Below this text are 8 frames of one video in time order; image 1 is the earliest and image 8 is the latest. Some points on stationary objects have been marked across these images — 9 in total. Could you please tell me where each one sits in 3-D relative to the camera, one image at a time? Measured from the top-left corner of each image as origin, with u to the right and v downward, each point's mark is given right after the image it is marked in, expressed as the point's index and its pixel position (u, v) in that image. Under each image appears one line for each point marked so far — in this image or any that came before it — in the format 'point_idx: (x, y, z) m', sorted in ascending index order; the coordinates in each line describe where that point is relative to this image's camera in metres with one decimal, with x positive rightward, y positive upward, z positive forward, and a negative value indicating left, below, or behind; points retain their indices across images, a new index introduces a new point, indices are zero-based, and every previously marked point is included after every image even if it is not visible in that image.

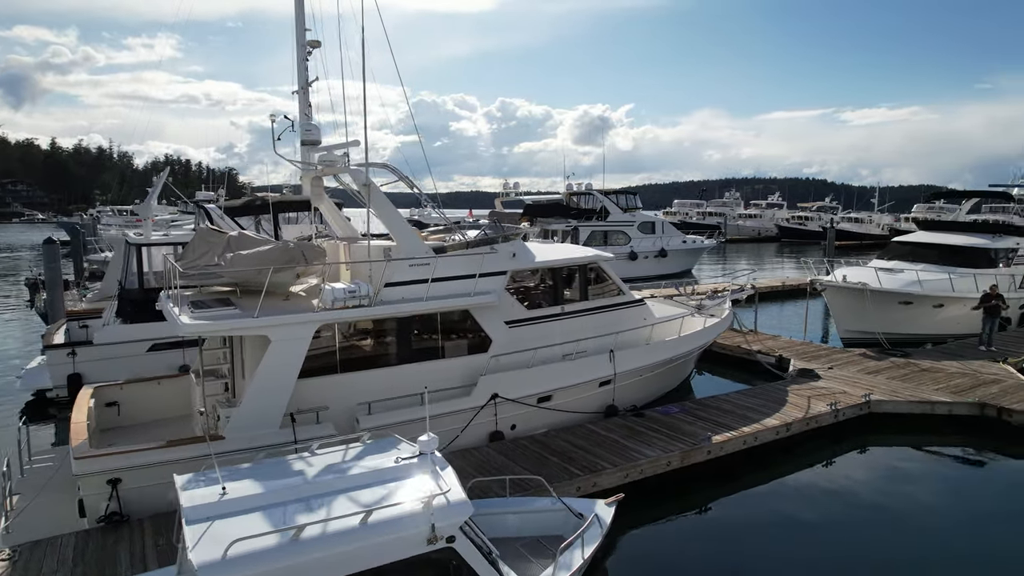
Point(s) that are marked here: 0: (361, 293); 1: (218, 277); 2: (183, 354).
0: (-1.6, -0.1, +6.2) m
1: (-3.2, +0.1, +6.4) m
2: (-5.7, -1.2, +10.3) m
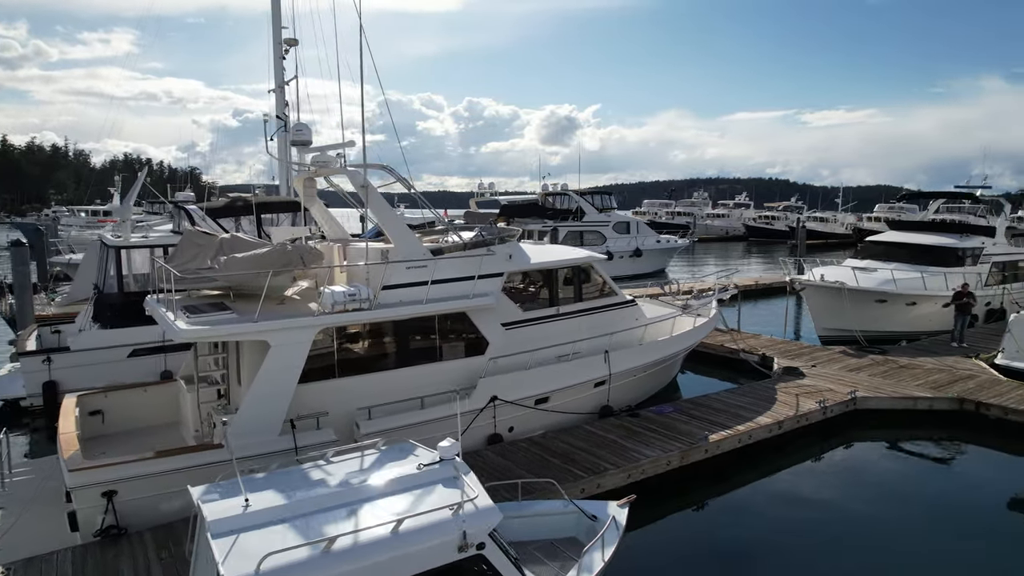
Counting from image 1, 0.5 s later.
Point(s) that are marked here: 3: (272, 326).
0: (-1.5, -0.1, +6.1) m
1: (-3.1, +0.1, +6.3) m
2: (-5.9, -1.2, +10.0) m
3: (-2.3, -0.4, +5.6) m
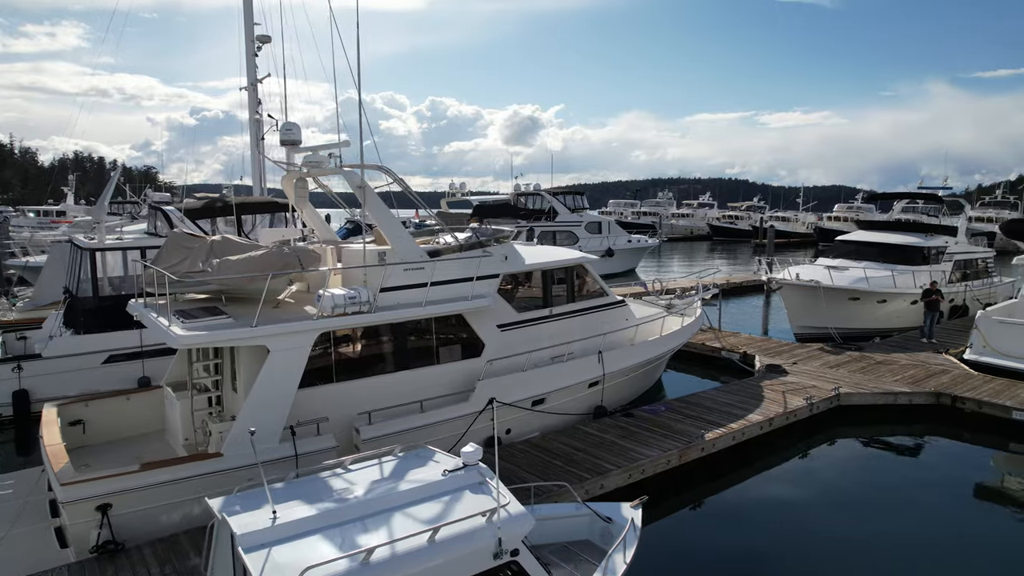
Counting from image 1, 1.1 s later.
0: (-1.5, -0.1, +6.0) m
1: (-3.1, 0.0, +6.1) m
2: (-6.1, -1.3, +9.7) m
3: (-2.2, -0.4, +5.4) m
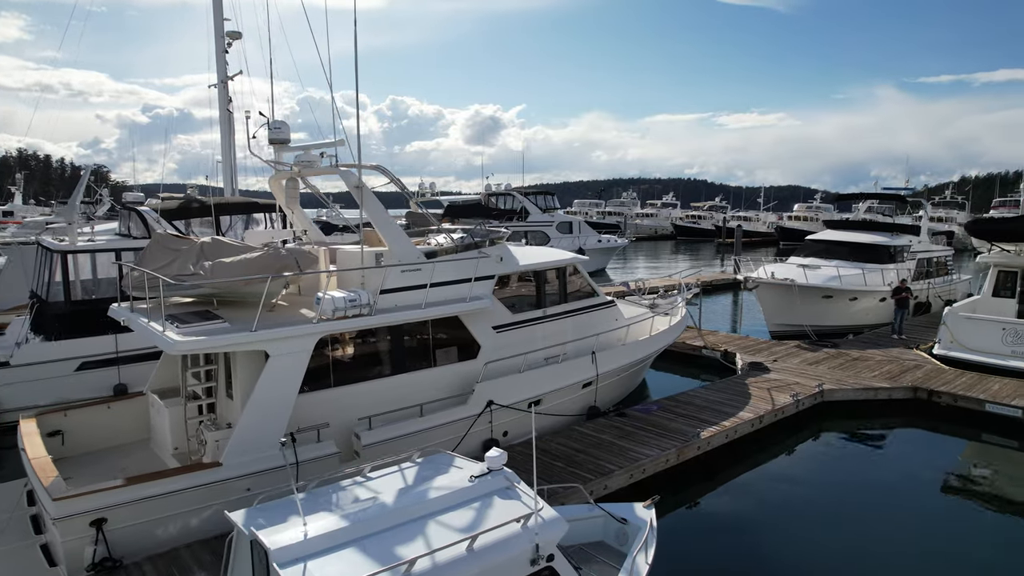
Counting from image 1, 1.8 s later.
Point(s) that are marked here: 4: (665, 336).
0: (-1.5, -0.1, +5.8) m
1: (-3.1, 0.0, +5.8) m
2: (-6.2, -1.3, +9.3) m
3: (-2.1, -0.4, +5.3) m
4: (+2.6, -0.8, +9.9) m
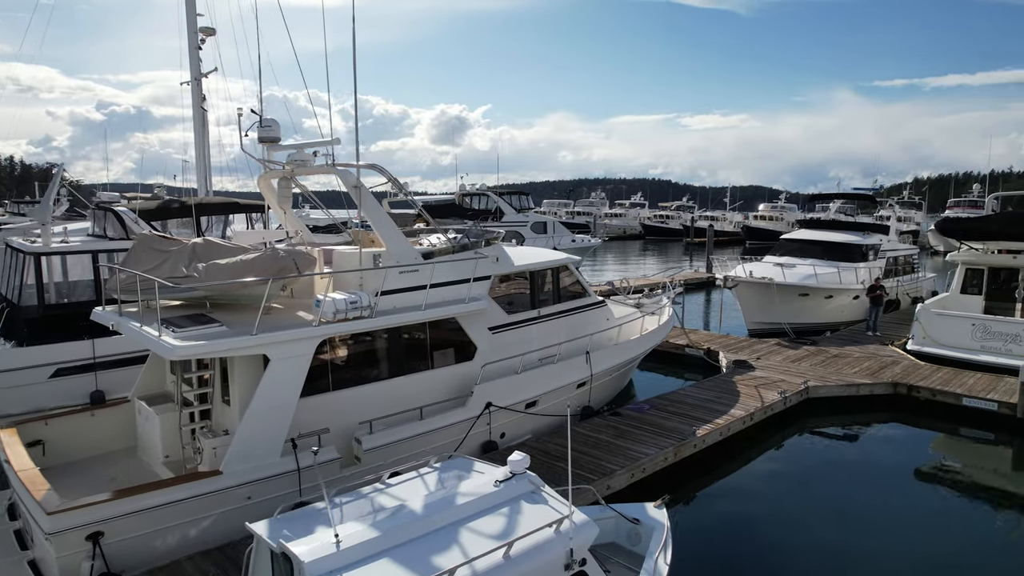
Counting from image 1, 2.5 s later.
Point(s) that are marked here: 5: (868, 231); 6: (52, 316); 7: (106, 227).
0: (-1.4, -0.2, +5.7) m
1: (-3.1, 0.0, +5.7) m
2: (-6.3, -1.4, +9.0) m
3: (-2.1, -0.4, +5.1) m
4: (+2.4, -0.8, +10.0) m
5: (+11.6, +1.9, +19.2) m
6: (-6.9, -0.4, +8.8) m
7: (-6.9, +1.0, +10.0) m
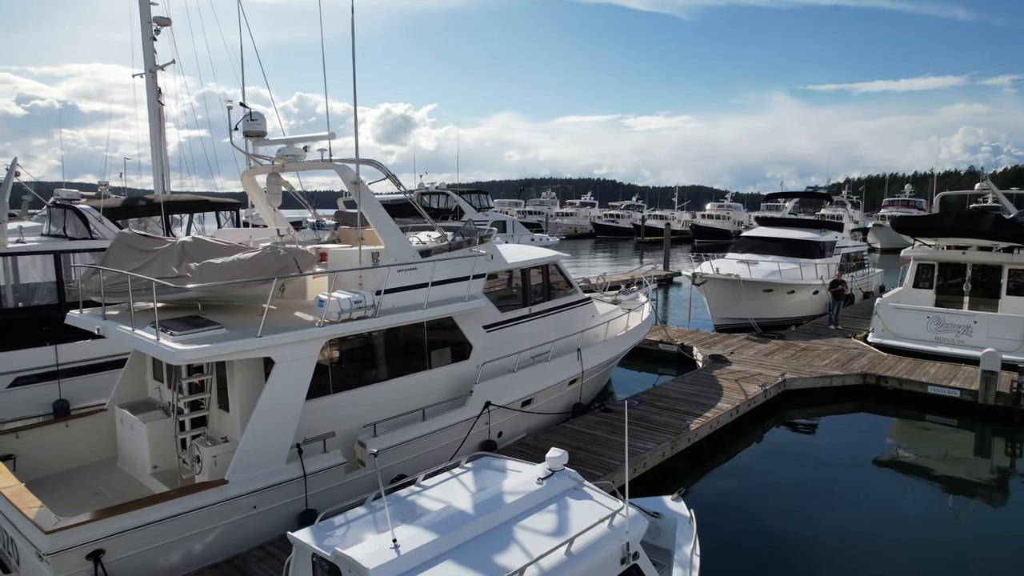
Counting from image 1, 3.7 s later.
0: (-1.4, -0.1, +5.6) m
1: (-3.0, 0.0, +5.4) m
2: (-6.5, -1.4, +8.5) m
3: (-2.0, -0.4, +4.9) m
4: (+2.2, -0.7, +10.1) m
5: (+10.6, +2.0, +20.0) m
6: (-7.0, -0.5, +8.3) m
7: (-7.1, +1.0, +9.4) m
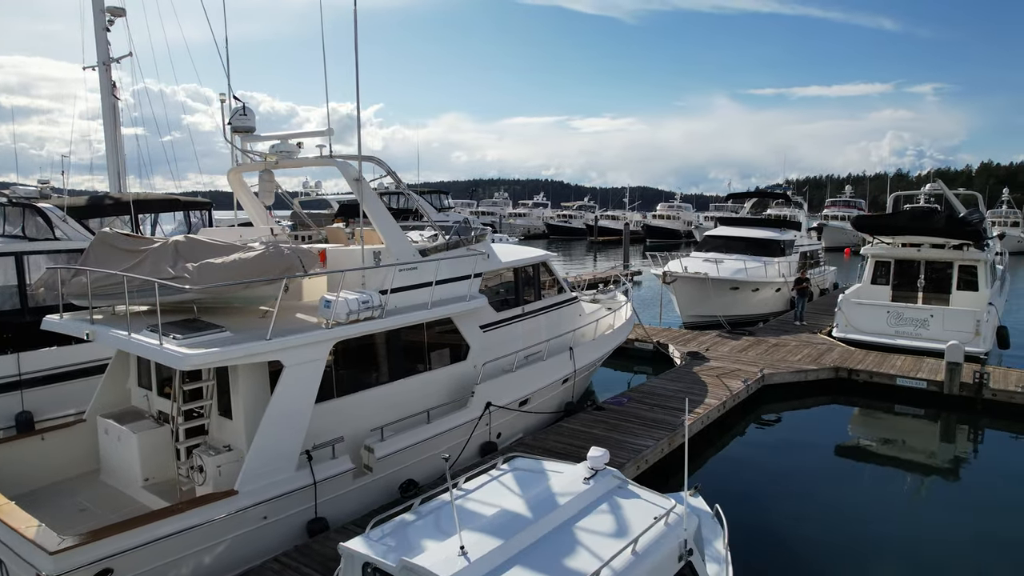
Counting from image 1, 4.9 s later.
0: (-1.3, -0.1, +5.4) m
1: (-2.9, -0.1, +5.1) m
2: (-6.5, -1.5, +7.9) m
3: (-1.8, -0.4, +4.7) m
4: (+1.9, -0.7, +10.2) m
5: (+9.6, +2.1, +20.7) m
6: (-7.1, -0.5, +7.7) m
7: (-7.3, +0.9, +8.8) m
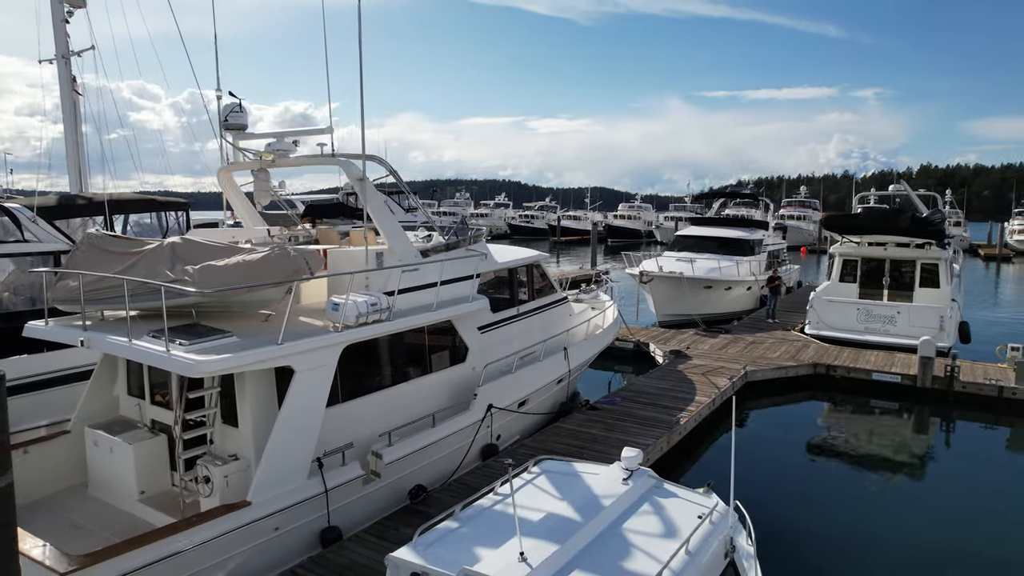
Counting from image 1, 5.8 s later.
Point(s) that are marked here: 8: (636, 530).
0: (-1.2, -0.2, +5.3) m
1: (-2.8, -0.1, +4.9) m
2: (-6.6, -1.5, +7.5) m
3: (-1.7, -0.5, +4.6) m
4: (+1.7, -0.7, +10.3) m
5: (+8.8, +2.1, +21.2) m
6: (-7.1, -0.6, +7.3) m
7: (-7.4, +0.9, +8.4) m
8: (+0.6, -1.2, +2.9) m
